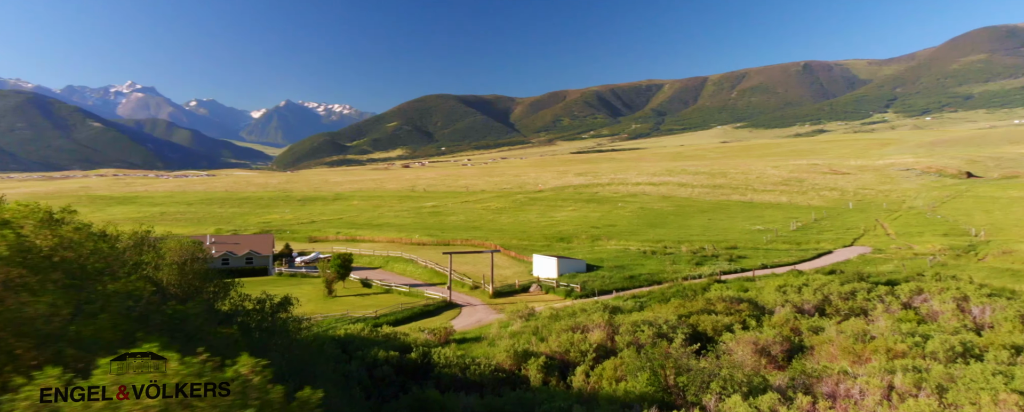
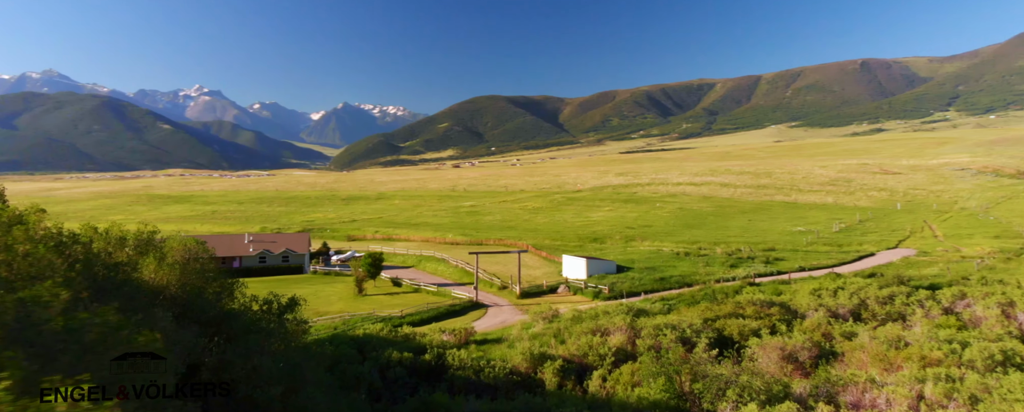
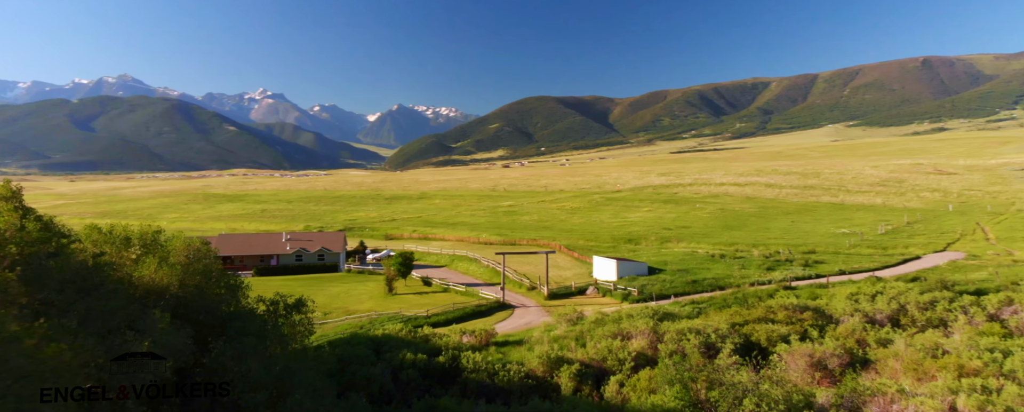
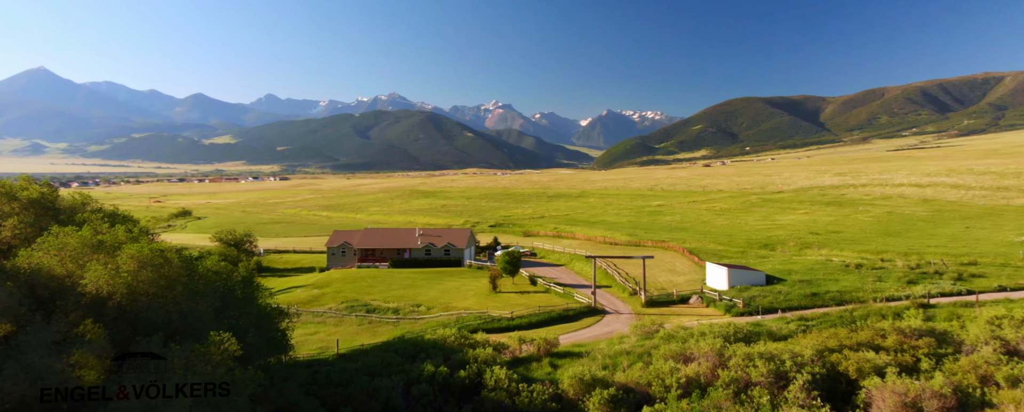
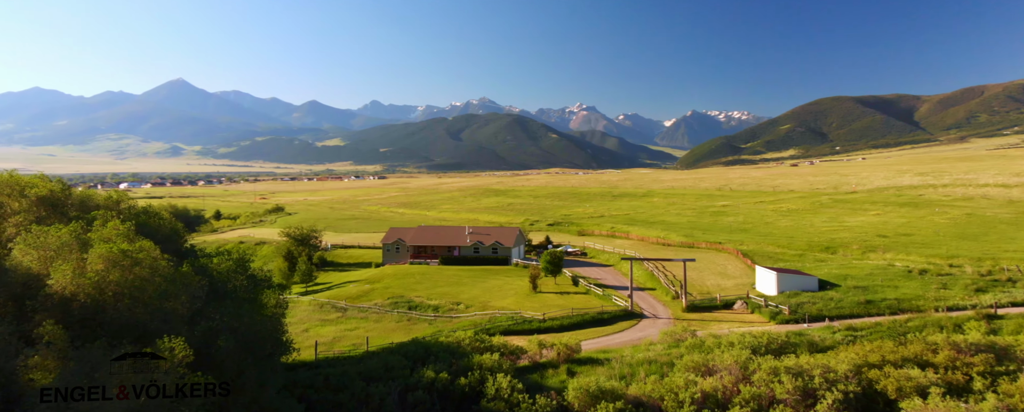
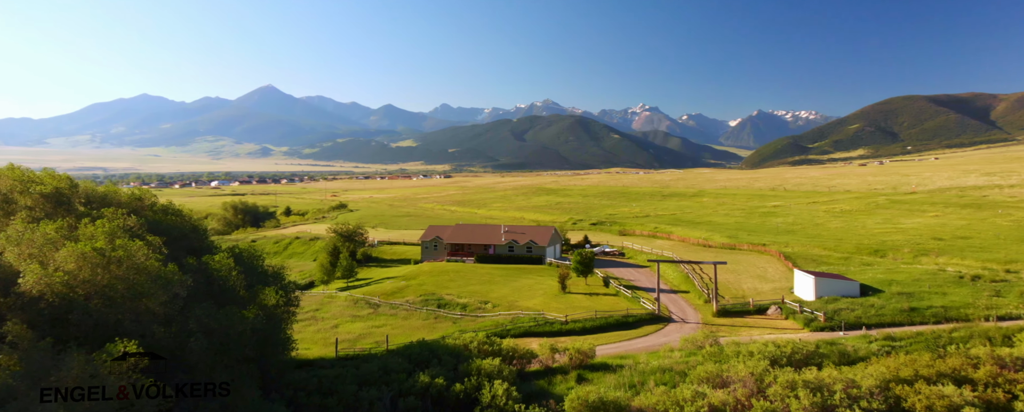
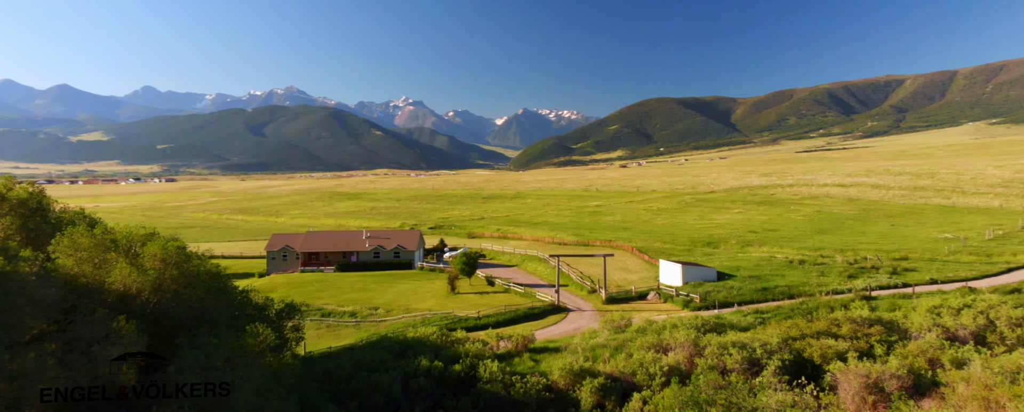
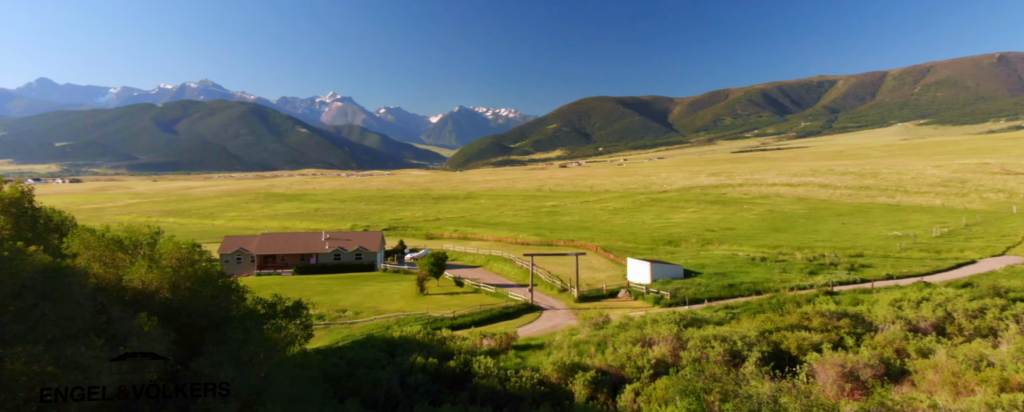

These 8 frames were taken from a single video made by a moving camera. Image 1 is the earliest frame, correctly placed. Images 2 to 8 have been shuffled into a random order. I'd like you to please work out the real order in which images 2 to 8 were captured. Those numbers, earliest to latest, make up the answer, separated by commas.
2, 3, 8, 7, 4, 5, 6
